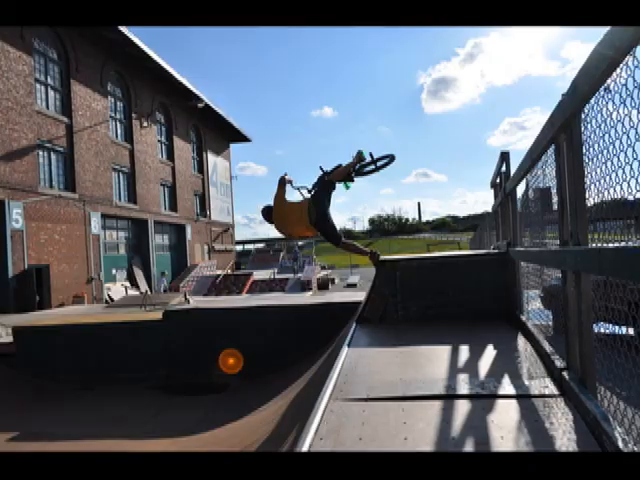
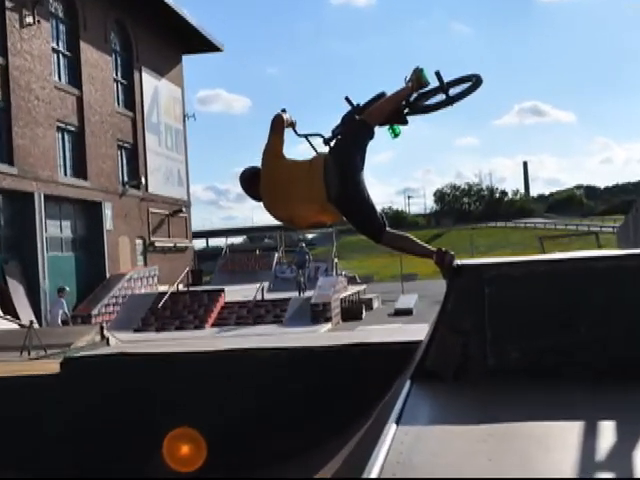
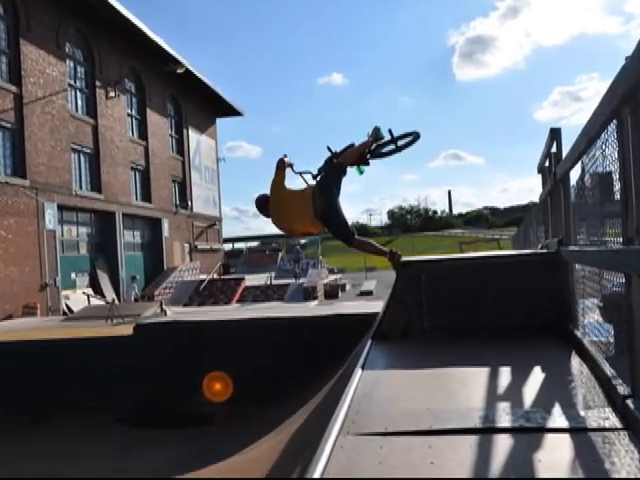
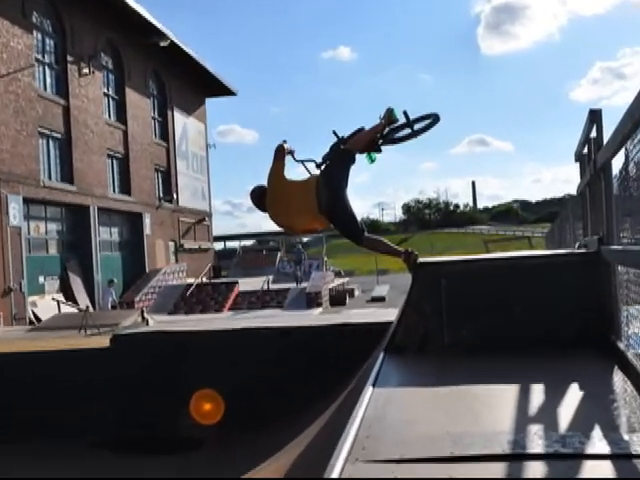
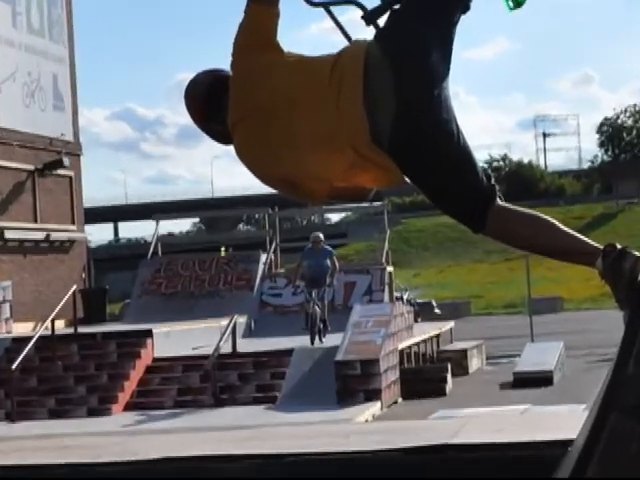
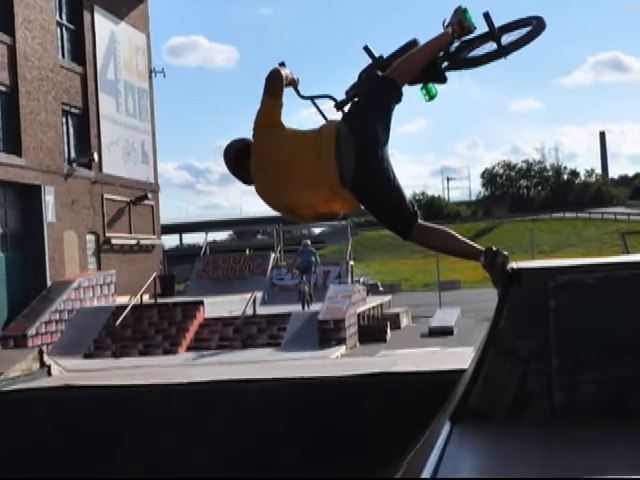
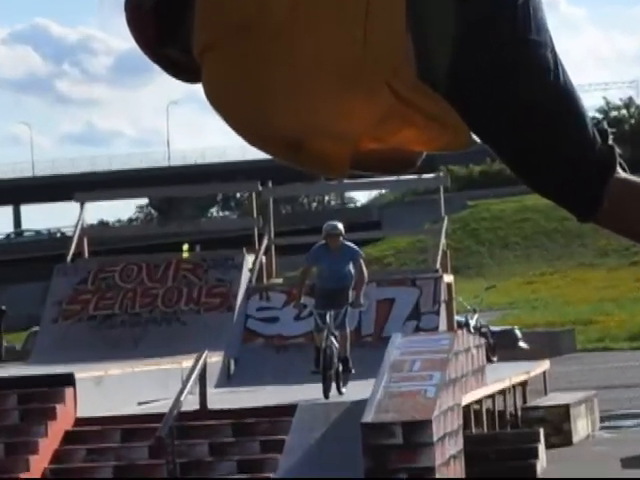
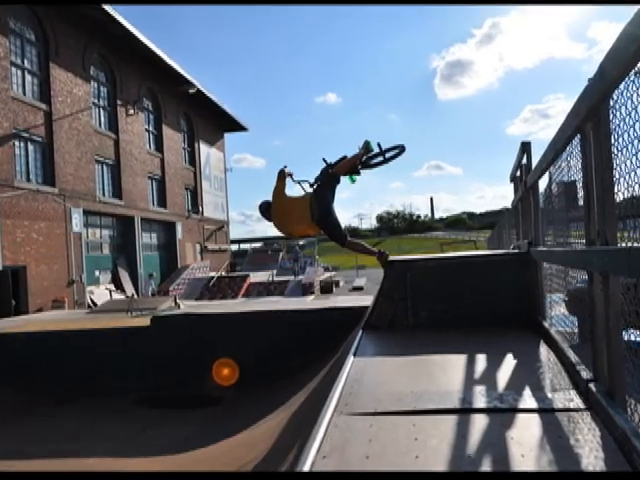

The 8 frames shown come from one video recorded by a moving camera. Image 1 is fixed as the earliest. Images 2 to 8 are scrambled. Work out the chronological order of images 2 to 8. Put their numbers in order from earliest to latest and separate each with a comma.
8, 3, 4, 2, 6, 5, 7
